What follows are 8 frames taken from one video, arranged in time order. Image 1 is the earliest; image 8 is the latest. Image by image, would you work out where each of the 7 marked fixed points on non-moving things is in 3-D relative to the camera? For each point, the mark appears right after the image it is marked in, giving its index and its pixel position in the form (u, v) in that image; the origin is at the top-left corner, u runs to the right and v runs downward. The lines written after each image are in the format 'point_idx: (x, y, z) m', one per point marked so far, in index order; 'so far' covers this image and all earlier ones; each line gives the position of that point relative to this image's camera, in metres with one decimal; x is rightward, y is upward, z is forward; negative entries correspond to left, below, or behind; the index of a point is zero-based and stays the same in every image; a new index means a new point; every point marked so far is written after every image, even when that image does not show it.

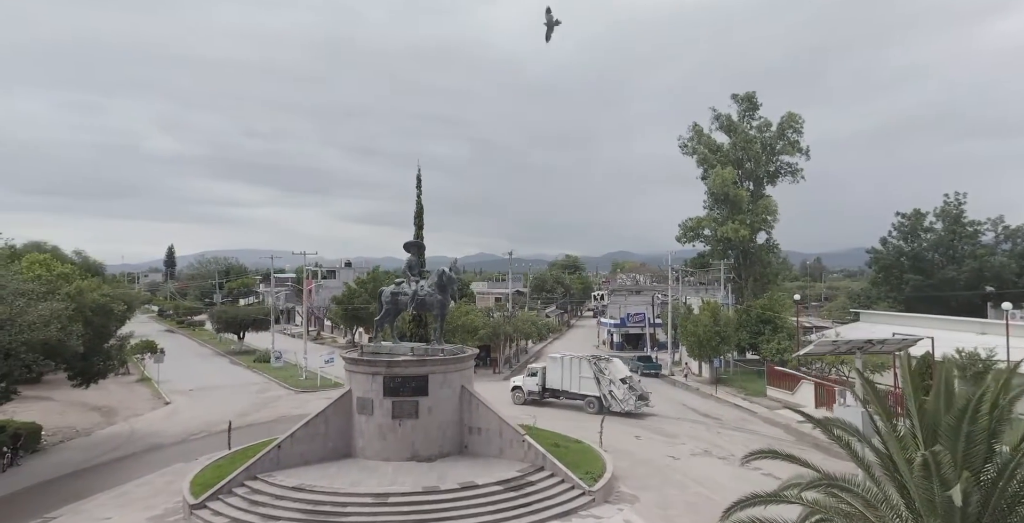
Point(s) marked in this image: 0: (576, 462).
0: (+1.4, -4.6, +13.8) m
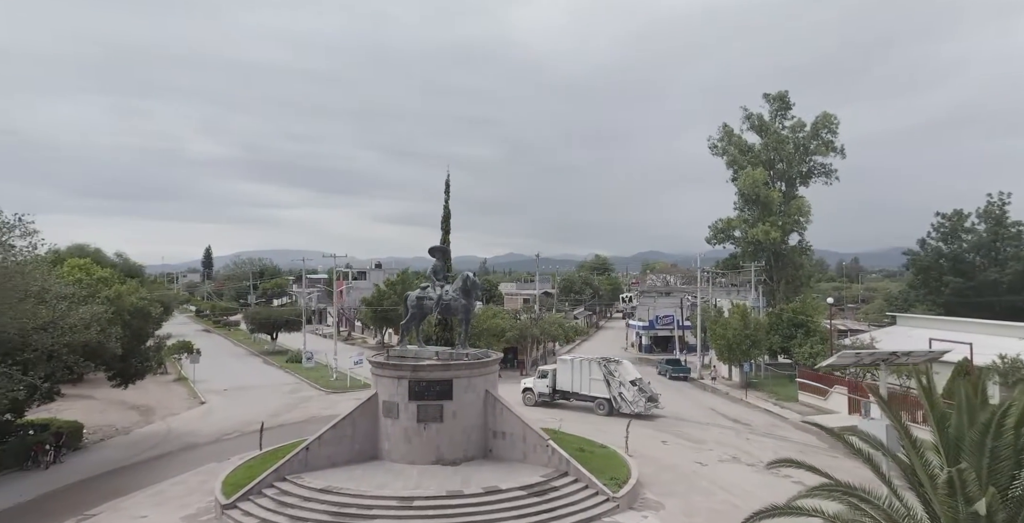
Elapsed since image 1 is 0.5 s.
0: (+2.0, -4.7, +13.8) m
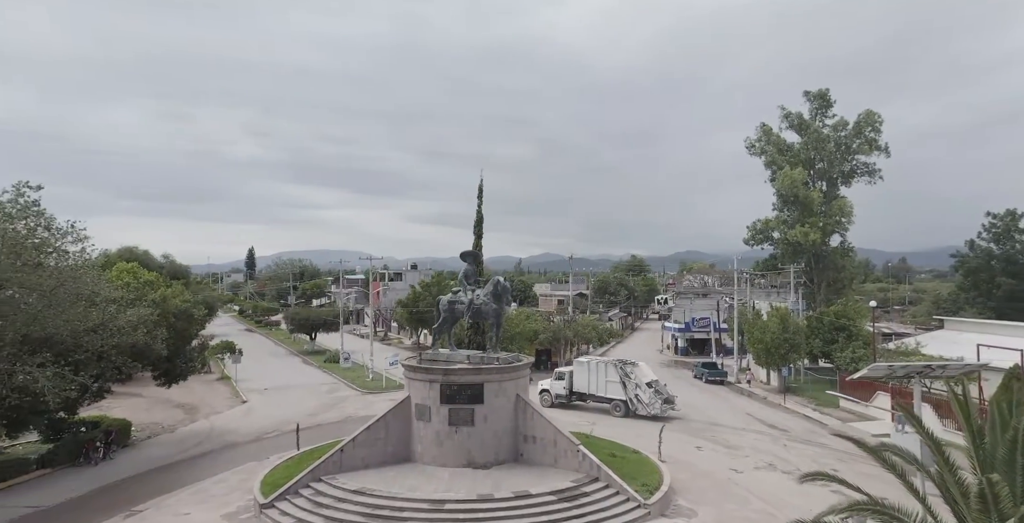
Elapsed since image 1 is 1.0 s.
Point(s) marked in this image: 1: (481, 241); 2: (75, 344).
0: (+2.7, -4.8, +13.7) m
1: (-1.0, +0.6, +18.5) m
2: (-12.4, -2.3, +17.2) m
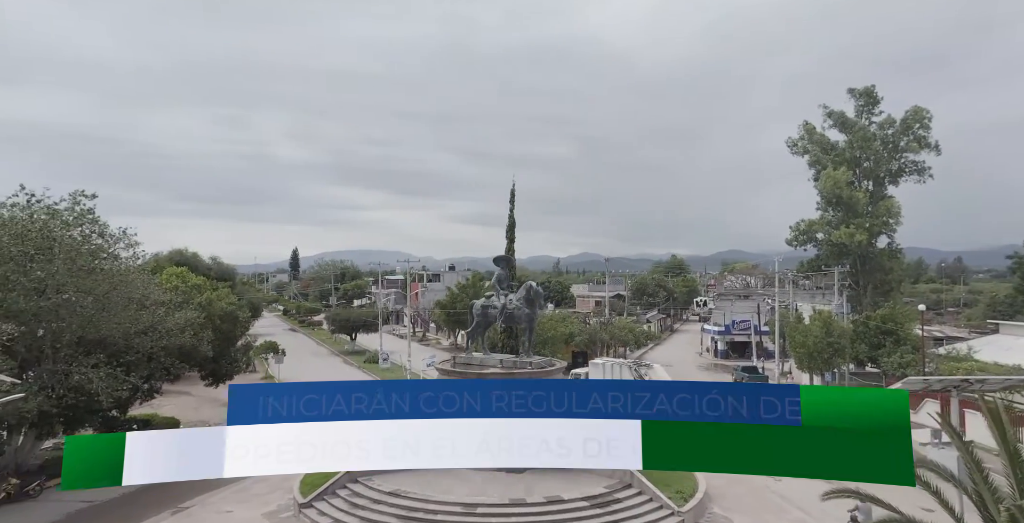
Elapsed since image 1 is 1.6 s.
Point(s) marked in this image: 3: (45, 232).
0: (+3.5, -4.9, +13.5) m
1: (+0.1, +0.5, +18.6) m
2: (-11.5, -2.5, +17.9) m
3: (-12.0, +0.8, +15.4) m
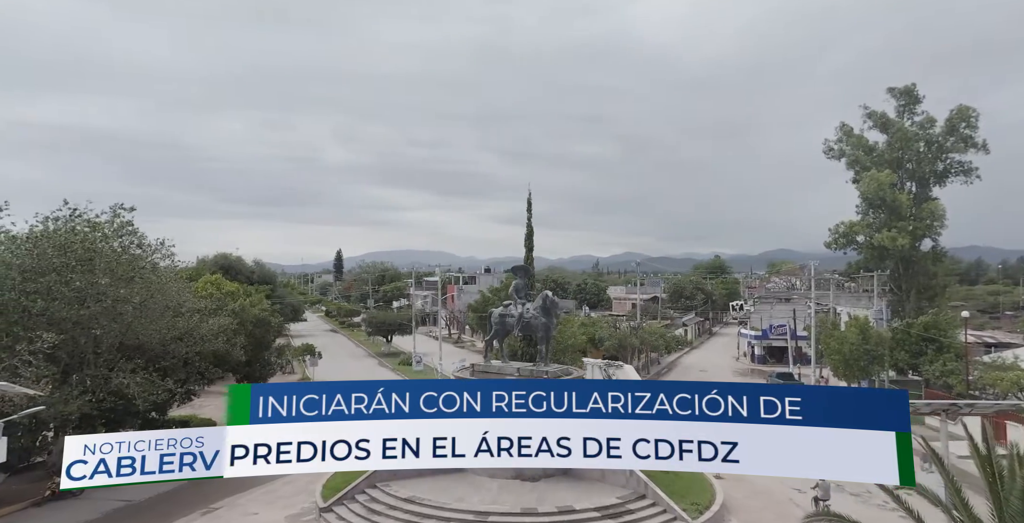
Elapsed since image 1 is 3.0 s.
0: (+3.8, -5.2, +13.5) m
1: (+0.7, +0.2, +18.8) m
2: (-10.8, -2.8, +18.7) m
3: (-11.5, +0.5, +16.2) m
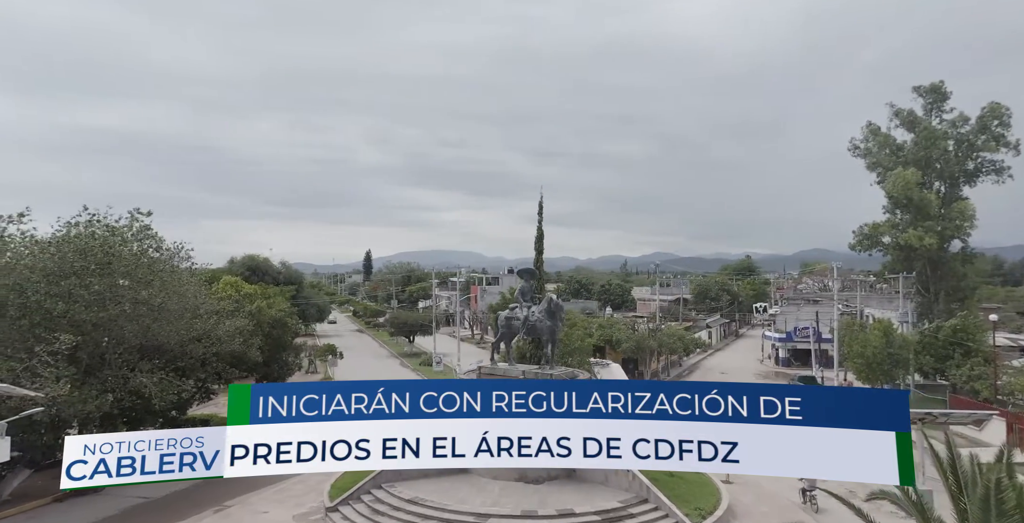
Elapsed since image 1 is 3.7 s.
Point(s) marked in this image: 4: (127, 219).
0: (+3.9, -5.3, +13.5) m
1: (+1.0, +0.1, +18.8) m
2: (-10.6, -2.9, +19.2) m
3: (-11.3, +0.4, +16.7) m
4: (-12.0, +1.3, +18.7) m
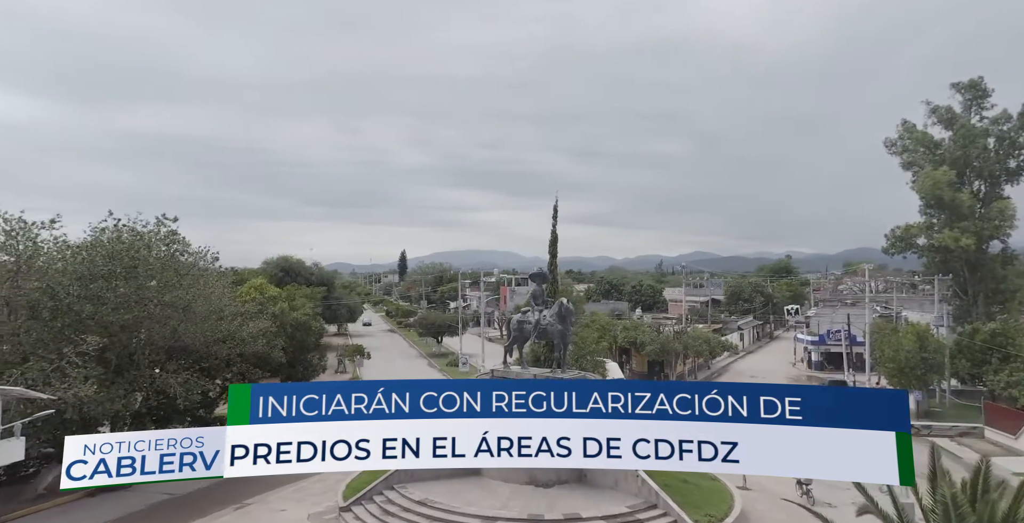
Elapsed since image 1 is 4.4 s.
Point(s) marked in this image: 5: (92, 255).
0: (+4.1, -5.4, +13.4) m
1: (+1.4, 0.0, +18.9) m
2: (-10.1, -3.0, +19.7) m
3: (-10.9, +0.3, +17.3) m
4: (-11.5, +1.2, +19.3) m
5: (-11.7, +0.2, +16.7) m
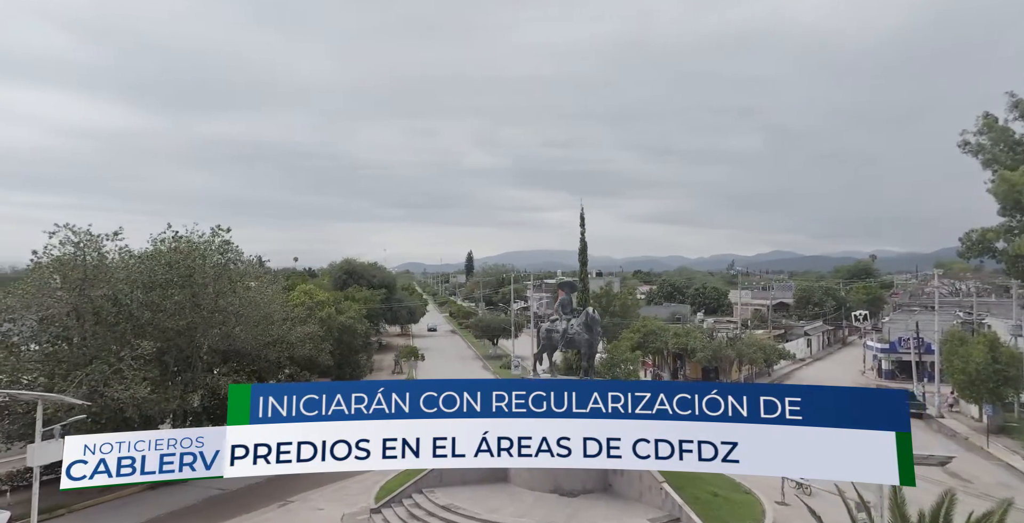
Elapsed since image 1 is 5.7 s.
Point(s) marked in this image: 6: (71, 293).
0: (+4.7, -5.6, +13.2) m
1: (+2.5, -0.2, +19.0) m
2: (-8.9, -3.3, +20.8) m
3: (-10.0, 0.0, +18.4) m
4: (-10.3, +0.9, +20.6) m
5: (-10.8, -0.1, +17.9) m
6: (-12.4, -0.9, +16.9) m
